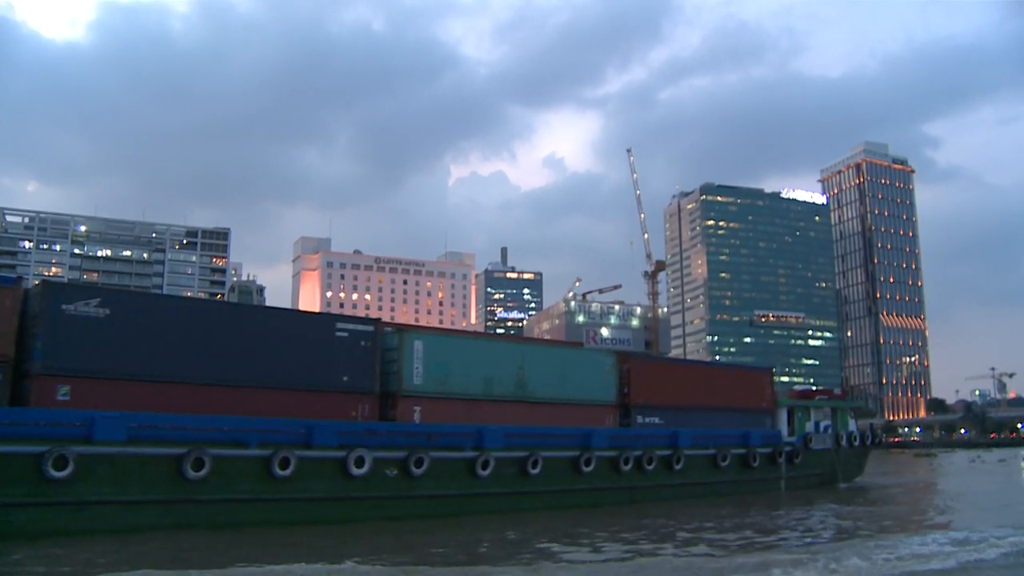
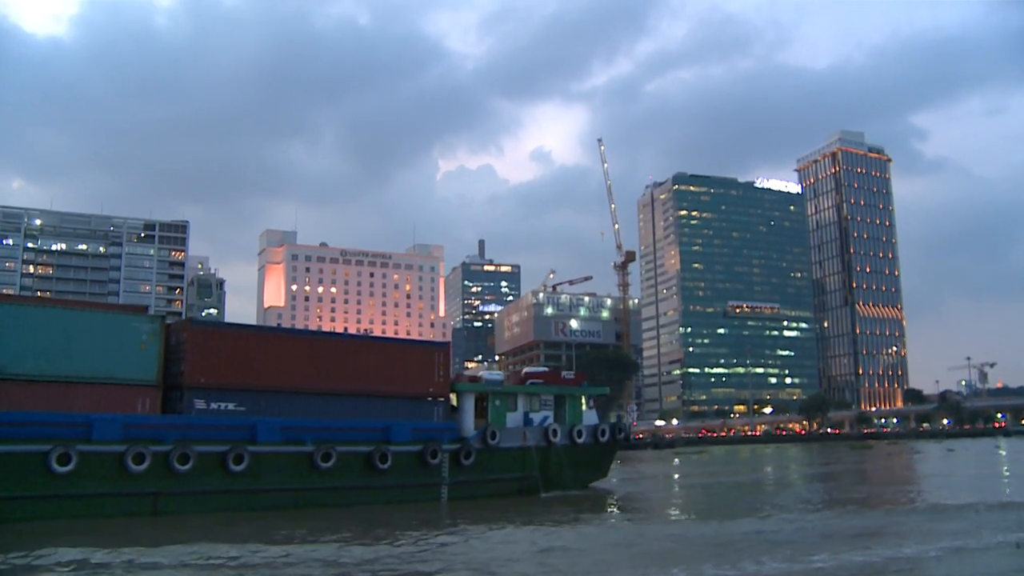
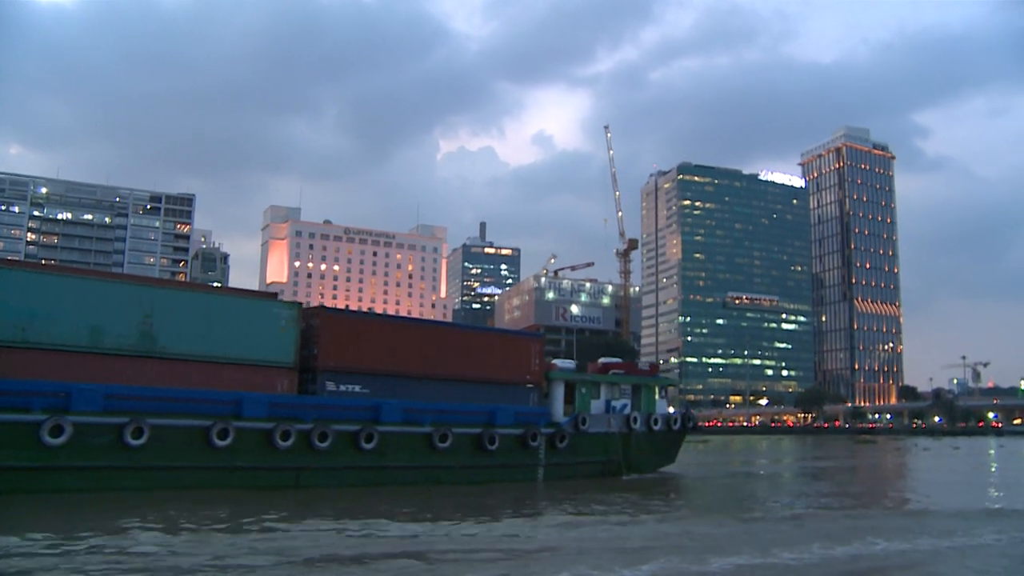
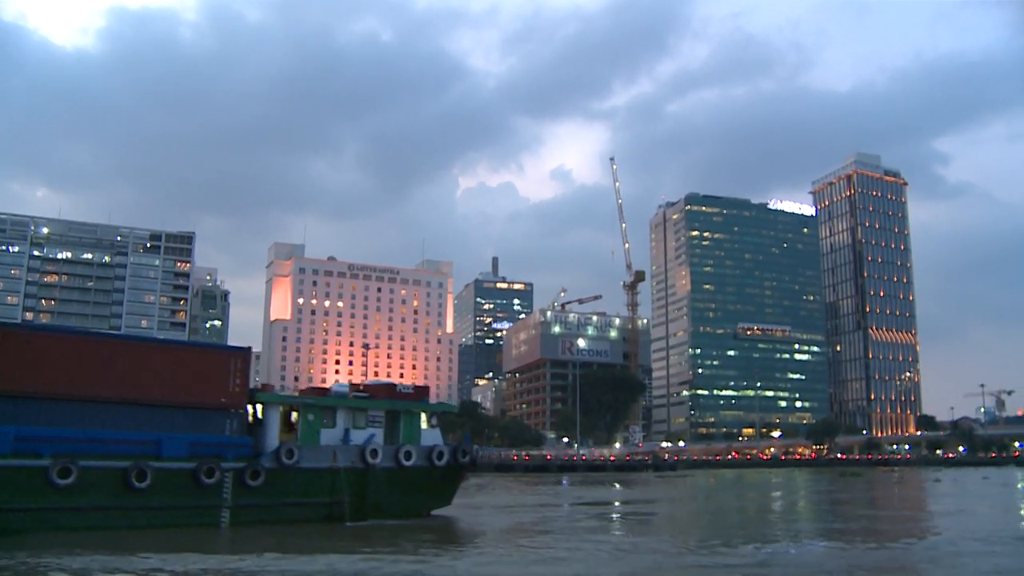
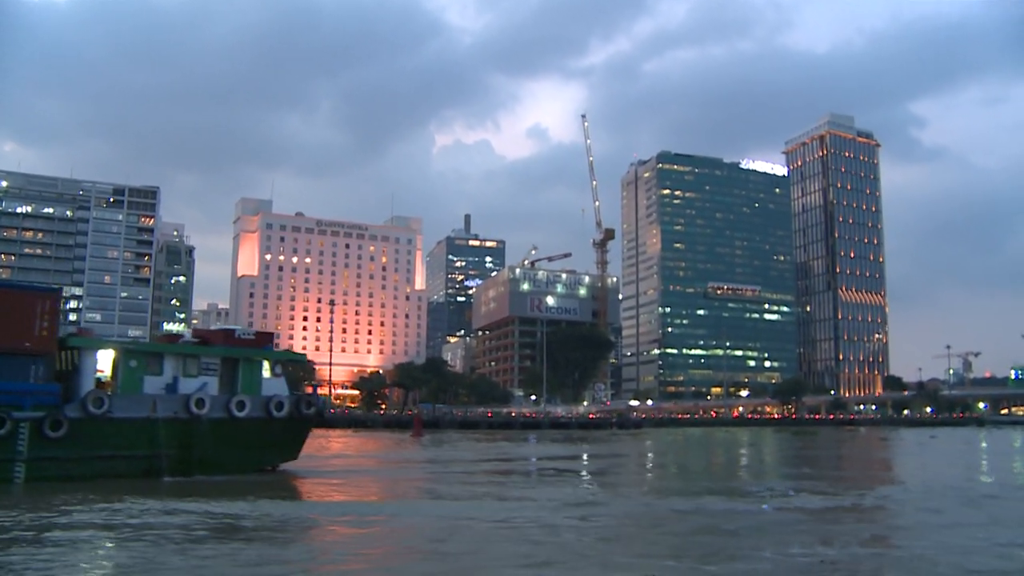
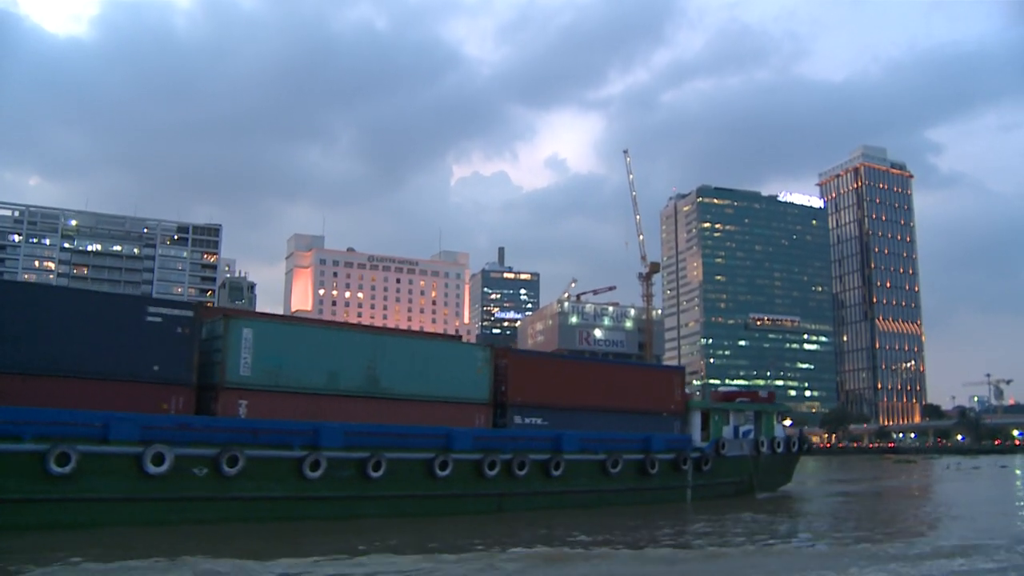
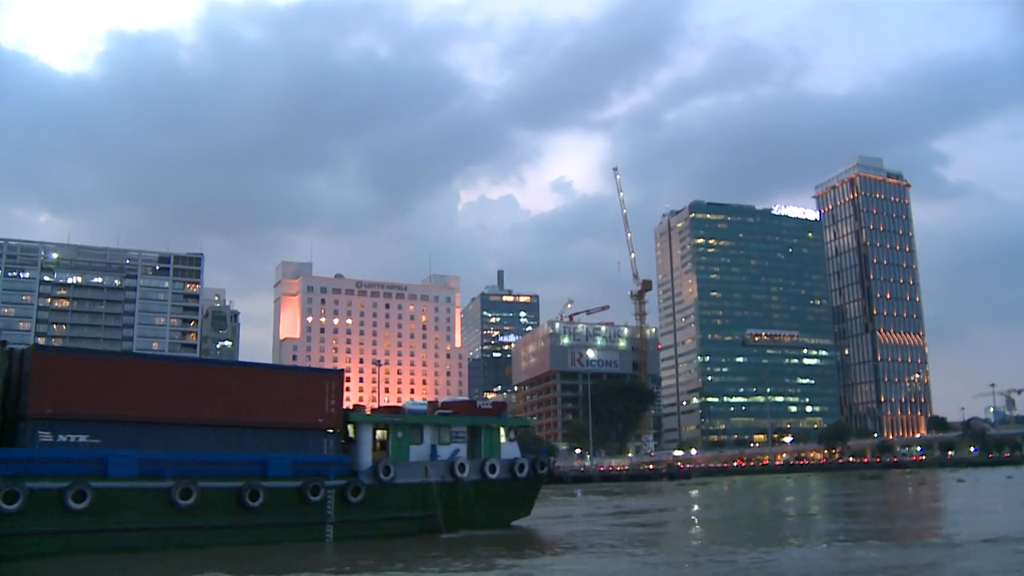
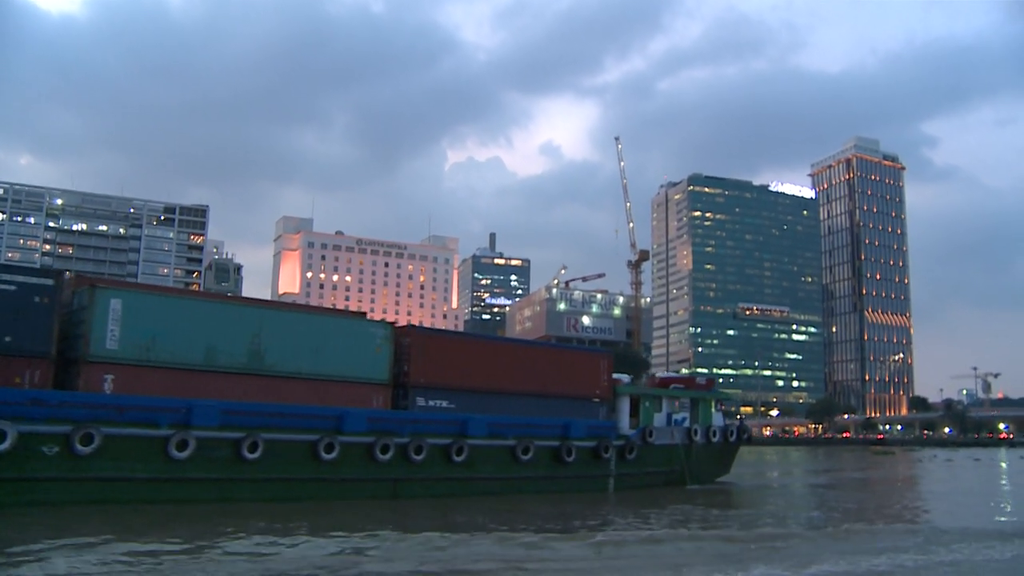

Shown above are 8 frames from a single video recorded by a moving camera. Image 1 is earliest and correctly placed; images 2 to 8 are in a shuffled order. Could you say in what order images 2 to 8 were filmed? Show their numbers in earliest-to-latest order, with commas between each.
6, 8, 3, 2, 7, 4, 5
